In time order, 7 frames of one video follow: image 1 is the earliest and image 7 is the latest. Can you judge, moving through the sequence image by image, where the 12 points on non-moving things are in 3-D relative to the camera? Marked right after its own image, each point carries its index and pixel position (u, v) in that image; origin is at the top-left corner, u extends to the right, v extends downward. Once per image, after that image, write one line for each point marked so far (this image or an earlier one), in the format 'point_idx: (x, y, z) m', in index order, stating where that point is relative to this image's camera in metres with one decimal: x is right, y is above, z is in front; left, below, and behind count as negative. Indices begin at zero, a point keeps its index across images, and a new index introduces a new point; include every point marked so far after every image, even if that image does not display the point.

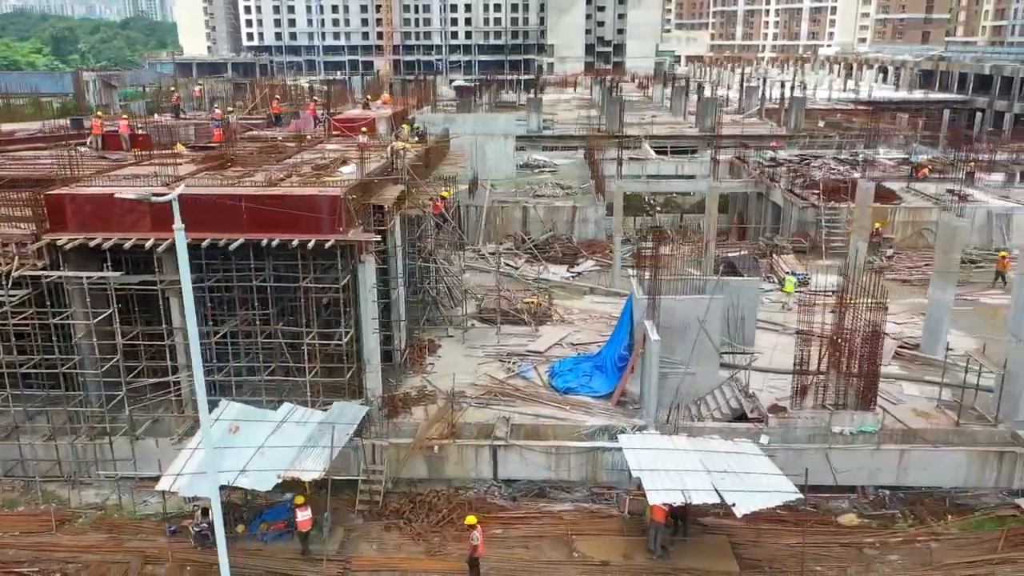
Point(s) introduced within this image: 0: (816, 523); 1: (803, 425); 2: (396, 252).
0: (+4.9, -3.8, +11.3) m
1: (+5.1, -2.4, +12.0) m
2: (-2.3, +0.7, +13.9) m
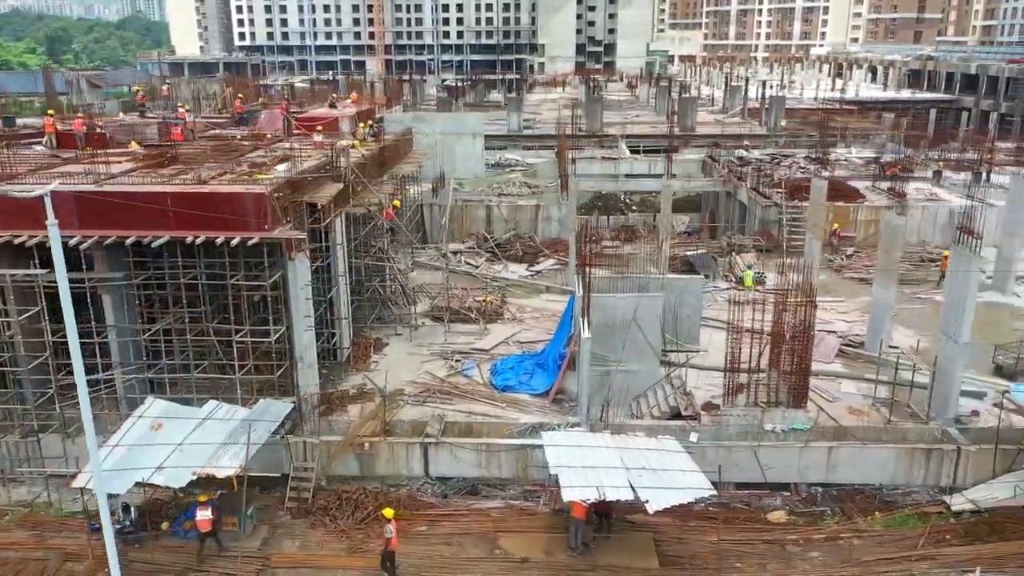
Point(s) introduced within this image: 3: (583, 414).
0: (+3.8, -3.8, +11.3) m
1: (+3.9, -2.4, +12.1) m
2: (-3.5, +0.7, +13.9) m
3: (+1.3, -2.2, +12.3) m
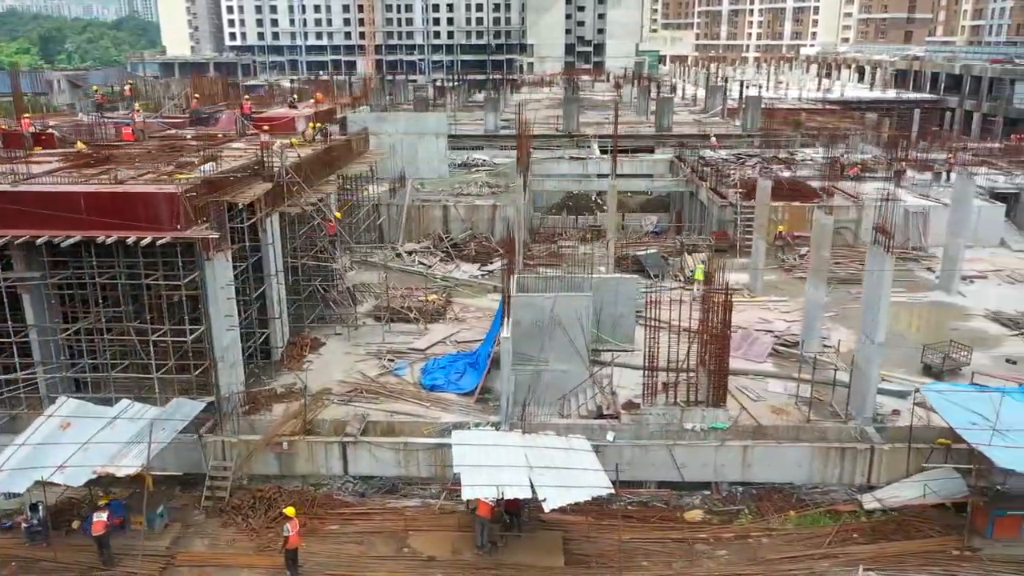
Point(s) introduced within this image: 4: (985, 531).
0: (+2.4, -3.8, +11.3) m
1: (+2.5, -2.3, +12.1) m
2: (-4.9, +0.7, +14.0) m
3: (-0.1, -2.2, +12.3) m
4: (+7.0, -3.6, +10.3) m
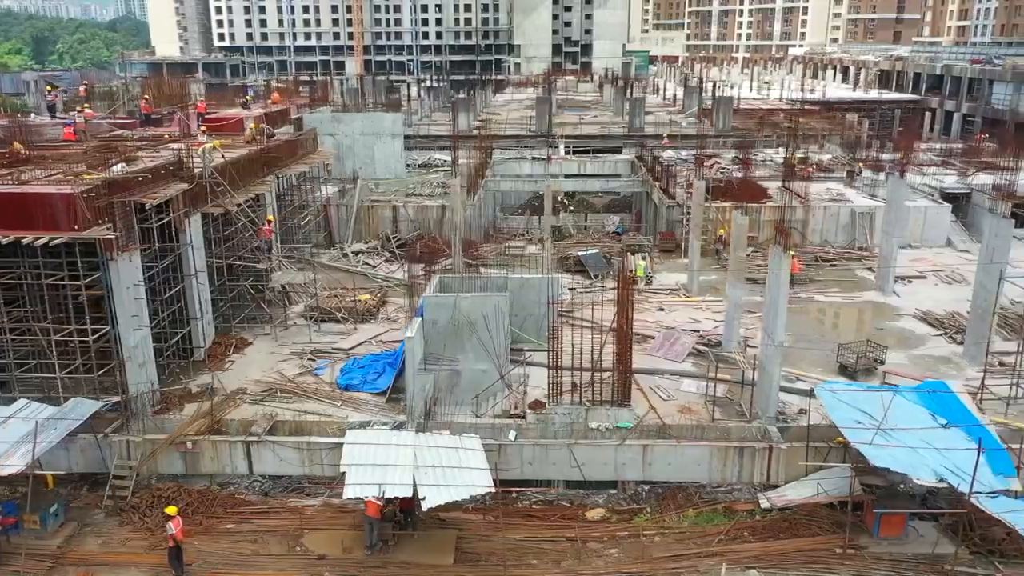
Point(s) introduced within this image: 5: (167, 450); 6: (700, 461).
0: (+0.7, -3.8, +11.4) m
1: (+0.8, -2.3, +12.2) m
2: (-6.6, +0.7, +14.0) m
3: (-1.8, -2.2, +12.4) m
4: (+5.4, -3.6, +10.4) m
5: (-5.9, -2.8, +11.9) m
6: (+3.2, -2.9, +11.8) m
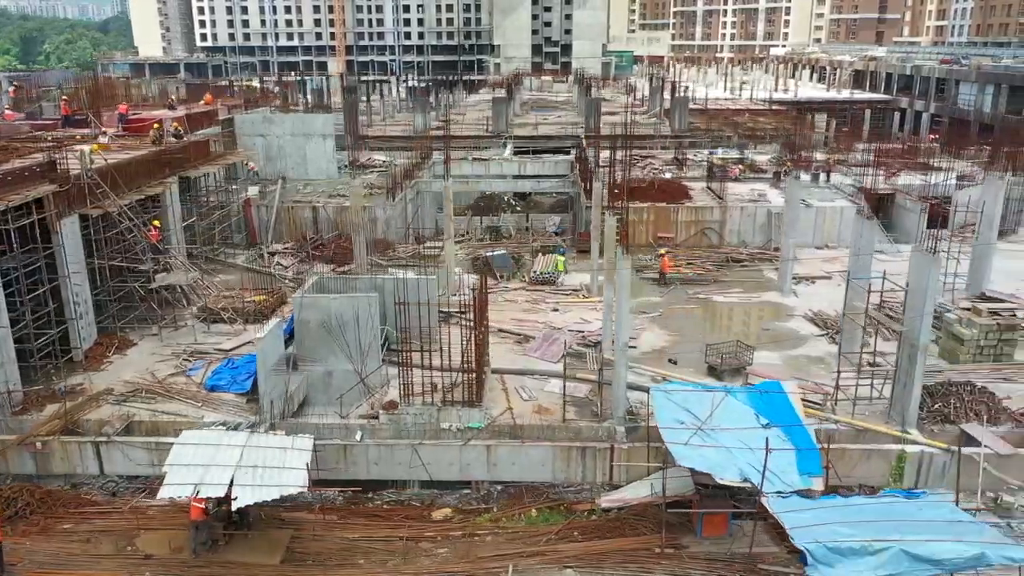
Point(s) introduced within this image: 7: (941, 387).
0: (-1.9, -3.8, +11.5) m
1: (-1.8, -2.4, +12.2) m
2: (-9.2, +0.7, +14.1) m
3: (-4.4, -2.2, +12.5) m
4: (+2.7, -3.6, +10.4) m
5: (-8.5, -2.8, +11.9) m
6: (+0.6, -3.0, +11.8) m
7: (+7.9, -1.8, +12.9) m
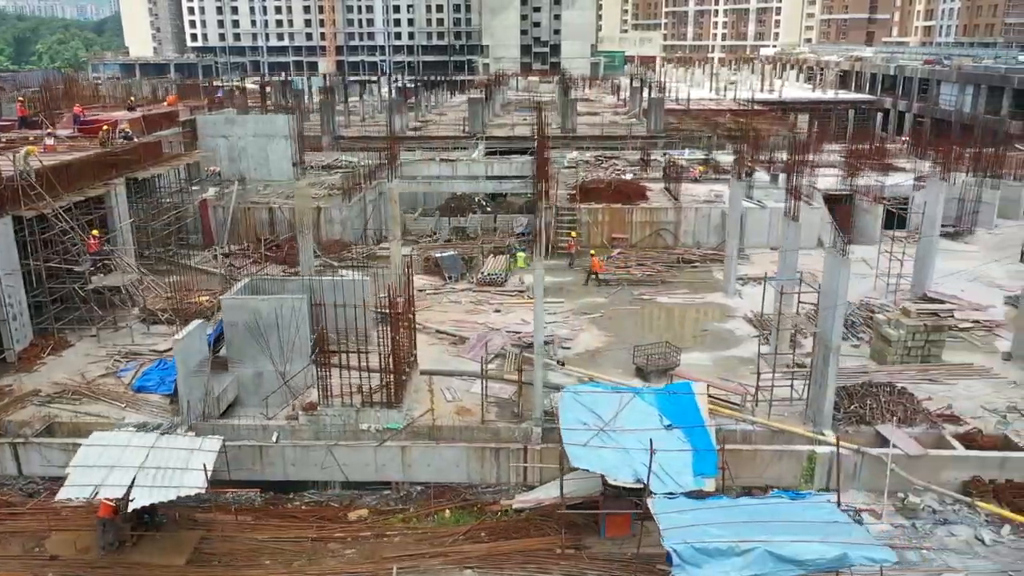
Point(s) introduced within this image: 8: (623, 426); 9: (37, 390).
0: (-3.4, -3.8, +11.5) m
1: (-3.2, -2.4, +12.3) m
2: (-10.6, +0.7, +14.1) m
3: (-5.9, -2.3, +12.5) m
4: (+1.3, -3.6, +10.5) m
5: (-9.9, -2.8, +12.0) m
6: (-0.9, -3.0, +11.9) m
7: (+6.4, -1.9, +12.9) m
8: (+1.7, -2.1, +10.4) m
9: (-9.3, -2.0, +13.6) m
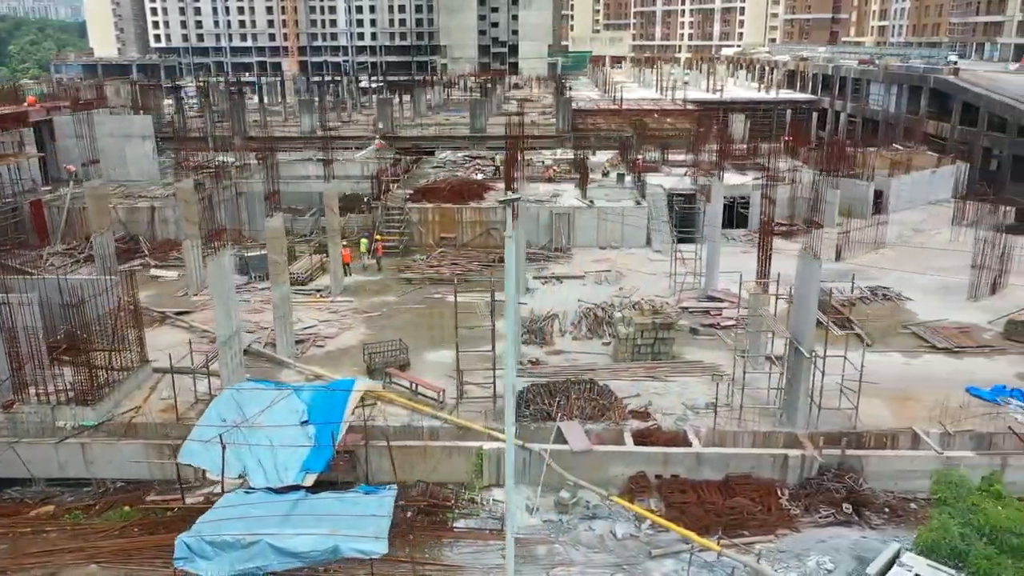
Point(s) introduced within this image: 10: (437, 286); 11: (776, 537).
0: (-8.8, -3.8, +11.6) m
1: (-8.7, -2.4, +12.4) m
2: (-16.1, +0.7, +14.2) m
3: (-11.3, -2.2, +12.6) m
4: (-4.2, -3.6, +10.6) m
5: (-15.4, -2.8, +12.1) m
6: (-6.3, -3.0, +12.0) m
7: (+0.9, -1.8, +13.0) m
8: (-3.8, -2.0, +10.5) m
9: (-14.8, -2.0, +13.7) m
10: (-2.1, +0.1, +19.3) m
11: (+3.9, -3.7, +10.3) m
